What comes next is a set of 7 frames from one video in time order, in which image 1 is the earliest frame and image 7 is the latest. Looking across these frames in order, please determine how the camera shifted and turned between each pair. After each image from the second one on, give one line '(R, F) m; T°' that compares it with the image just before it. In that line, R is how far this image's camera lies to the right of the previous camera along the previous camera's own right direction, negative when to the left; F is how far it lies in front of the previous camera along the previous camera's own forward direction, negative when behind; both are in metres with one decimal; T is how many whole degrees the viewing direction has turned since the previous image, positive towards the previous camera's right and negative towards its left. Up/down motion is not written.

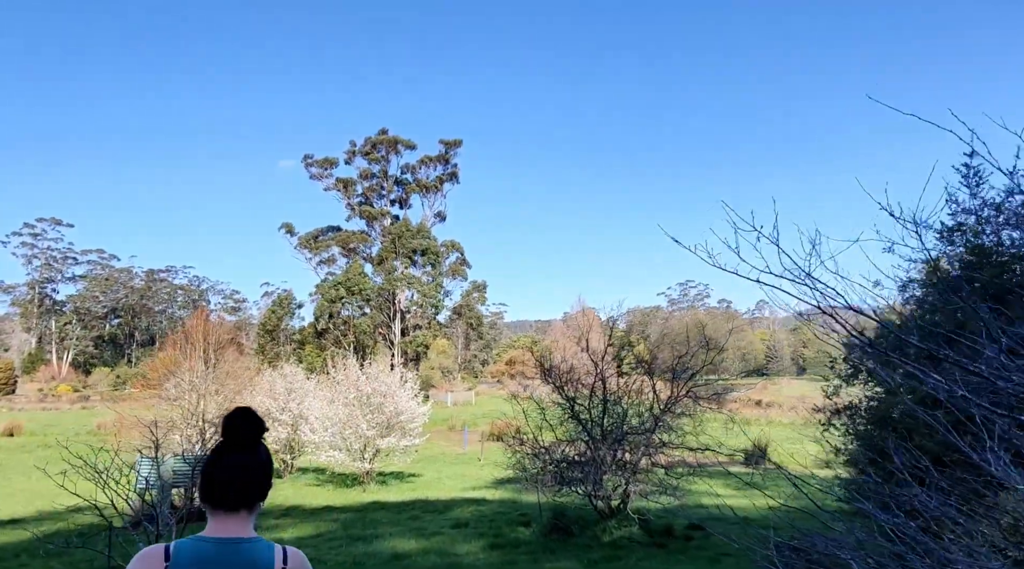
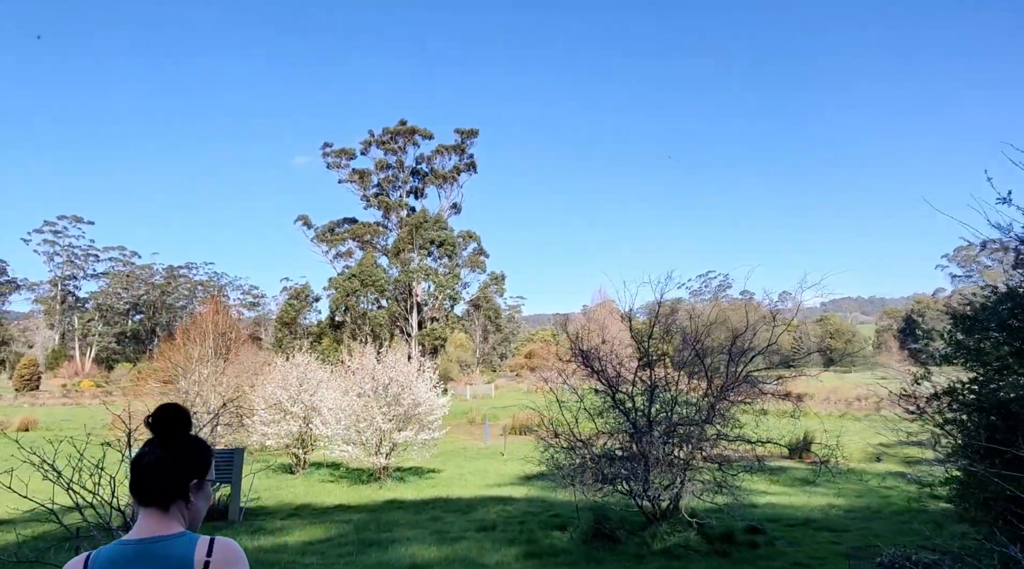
(-0.2, +1.5) m; -1°
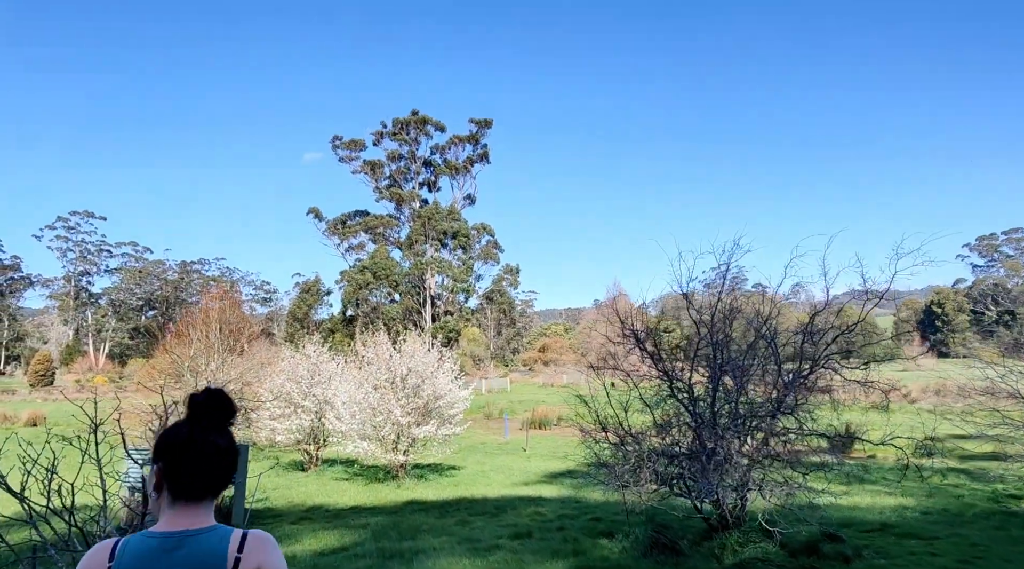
(-0.3, +1.4) m; -1°
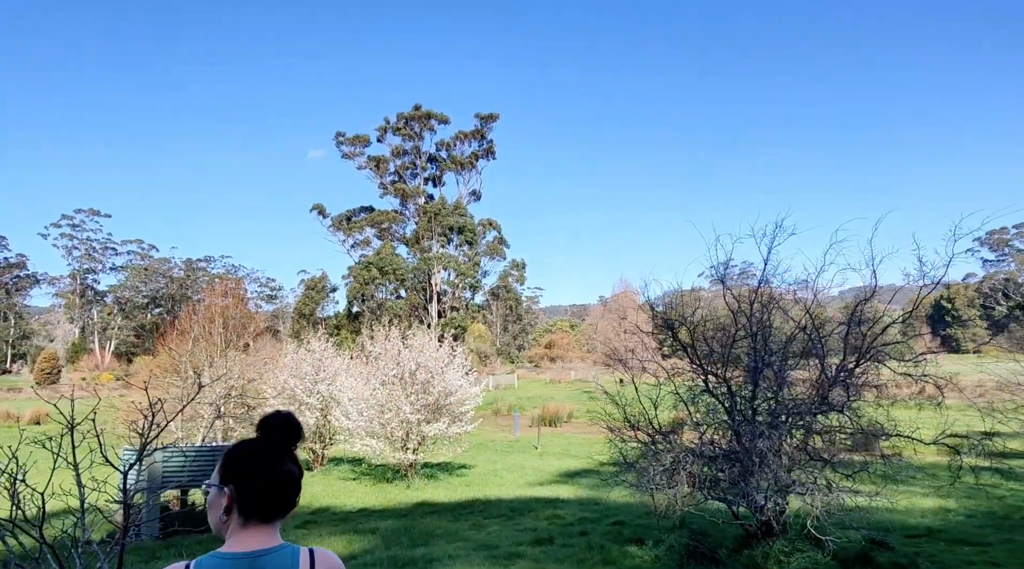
(-0.2, +0.7) m; 0°
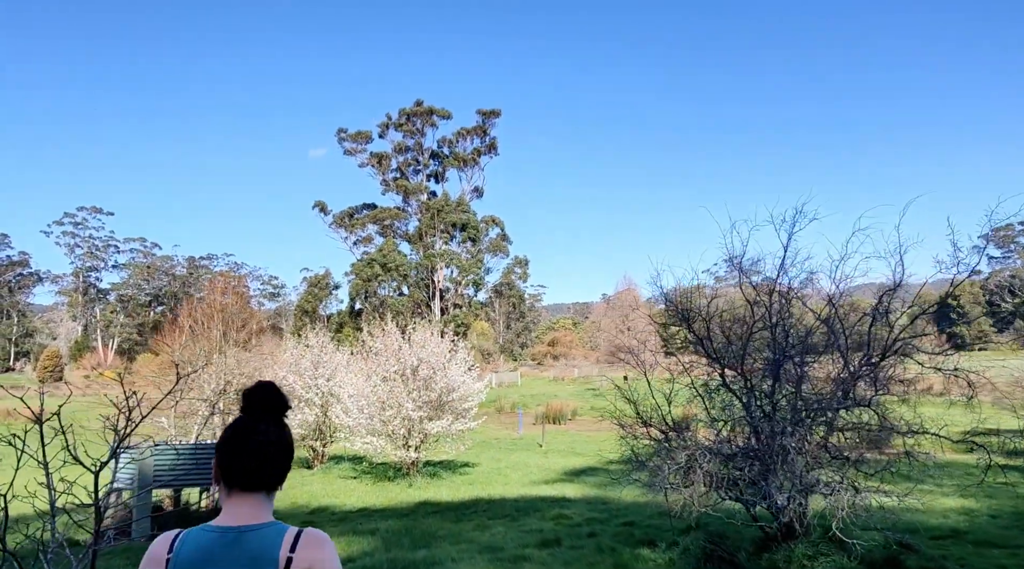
(0.0, +0.4) m; 0°
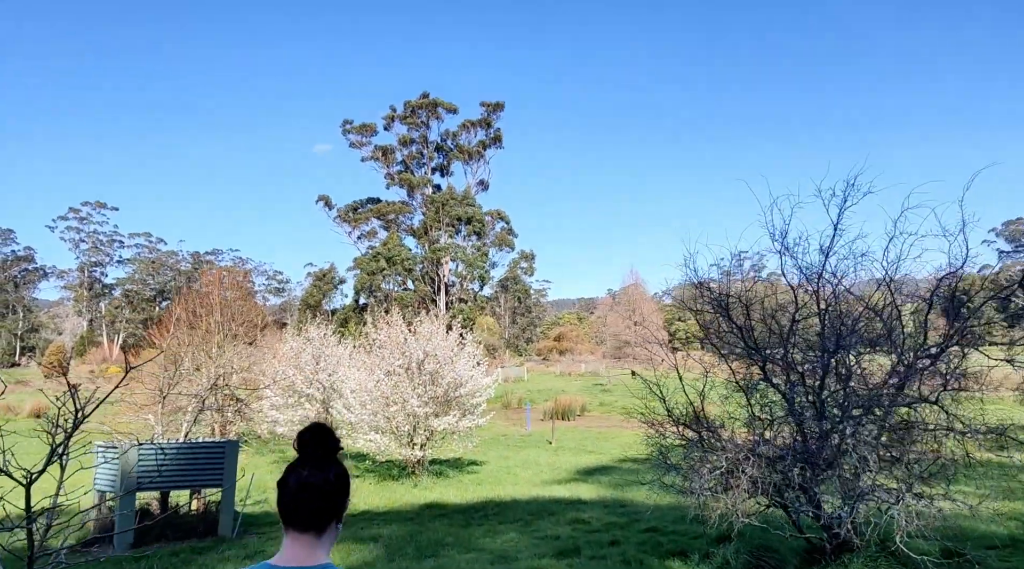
(-0.1, +0.8) m; 0°
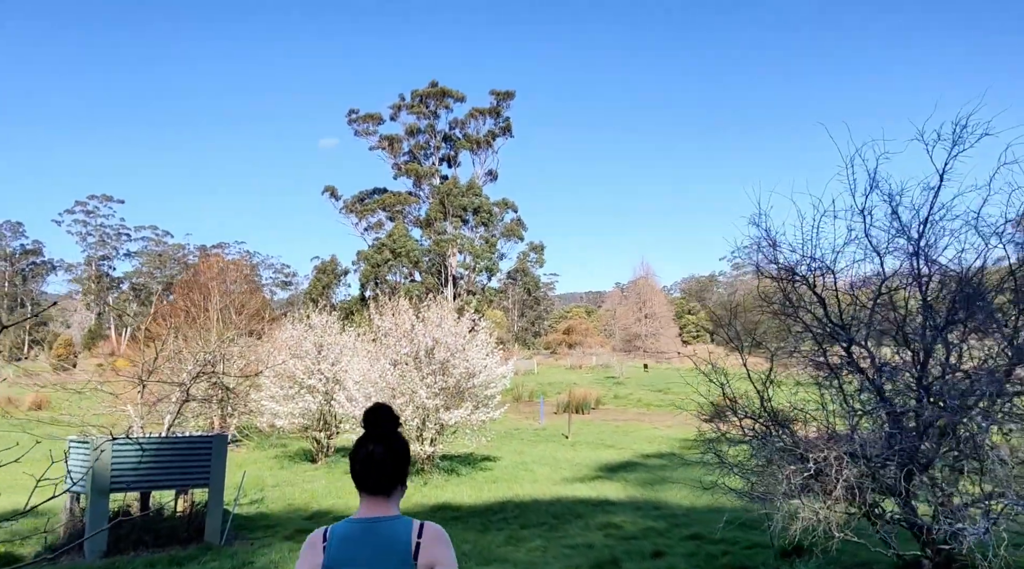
(-0.2, +1.2) m; 0°
